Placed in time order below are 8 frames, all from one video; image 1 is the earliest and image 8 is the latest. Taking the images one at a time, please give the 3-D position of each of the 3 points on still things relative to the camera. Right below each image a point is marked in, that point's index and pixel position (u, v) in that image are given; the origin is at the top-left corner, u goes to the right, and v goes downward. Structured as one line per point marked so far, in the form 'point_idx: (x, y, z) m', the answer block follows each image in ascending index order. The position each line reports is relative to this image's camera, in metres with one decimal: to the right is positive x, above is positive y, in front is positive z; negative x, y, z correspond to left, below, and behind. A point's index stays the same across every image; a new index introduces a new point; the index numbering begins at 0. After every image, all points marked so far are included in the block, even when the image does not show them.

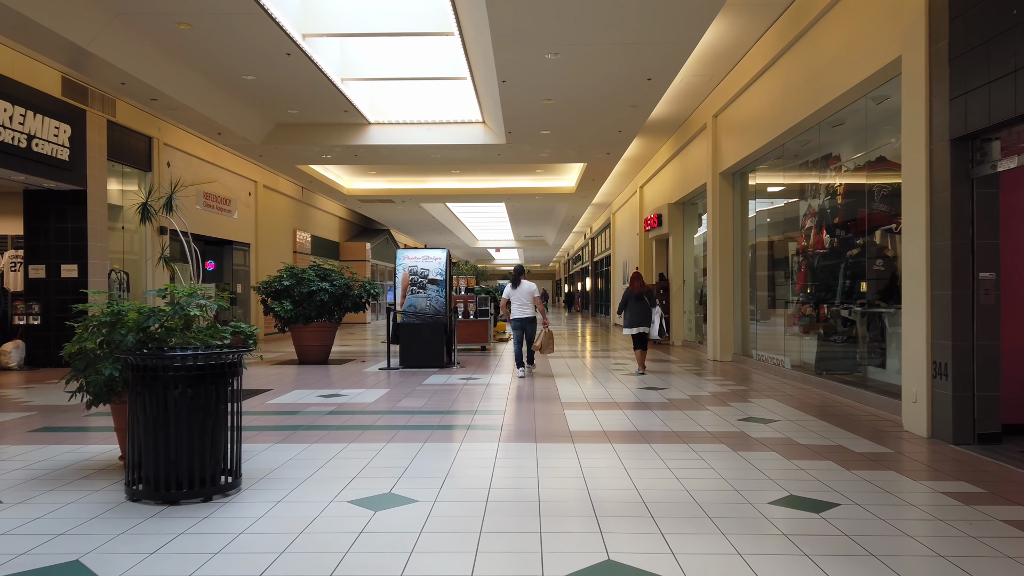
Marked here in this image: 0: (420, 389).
0: (-0.9, -1.0, +7.1) m
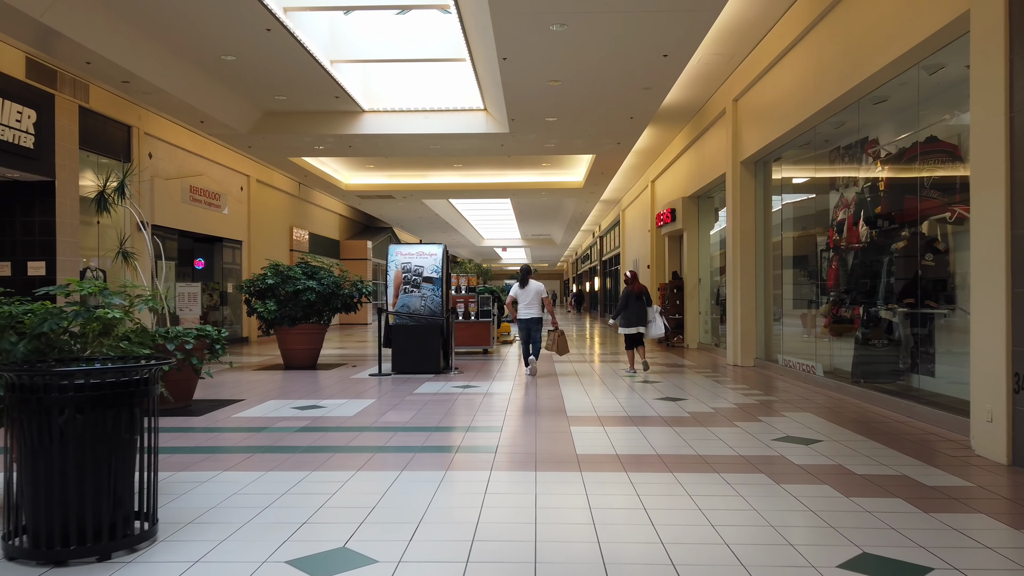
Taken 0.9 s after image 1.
0: (-0.9, -0.9, +6.4) m
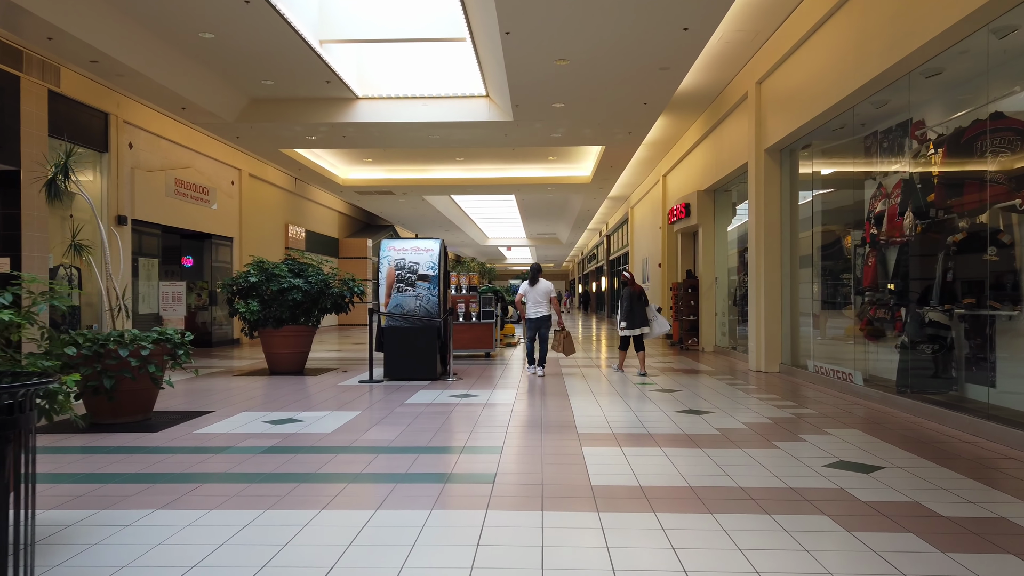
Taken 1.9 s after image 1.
0: (-0.8, -0.9, +5.7) m
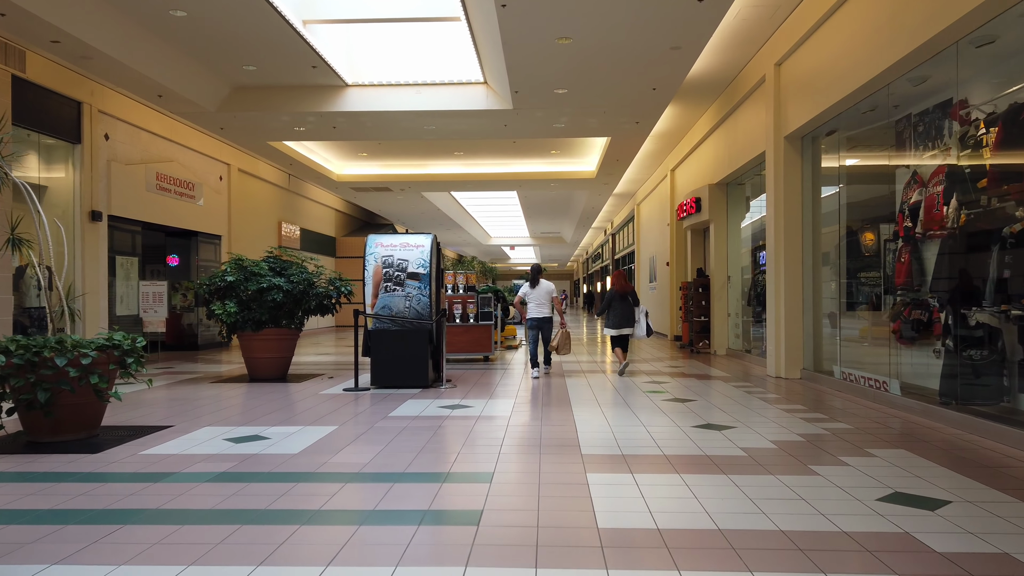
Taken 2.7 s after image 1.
0: (-0.9, -0.9, +5.1) m
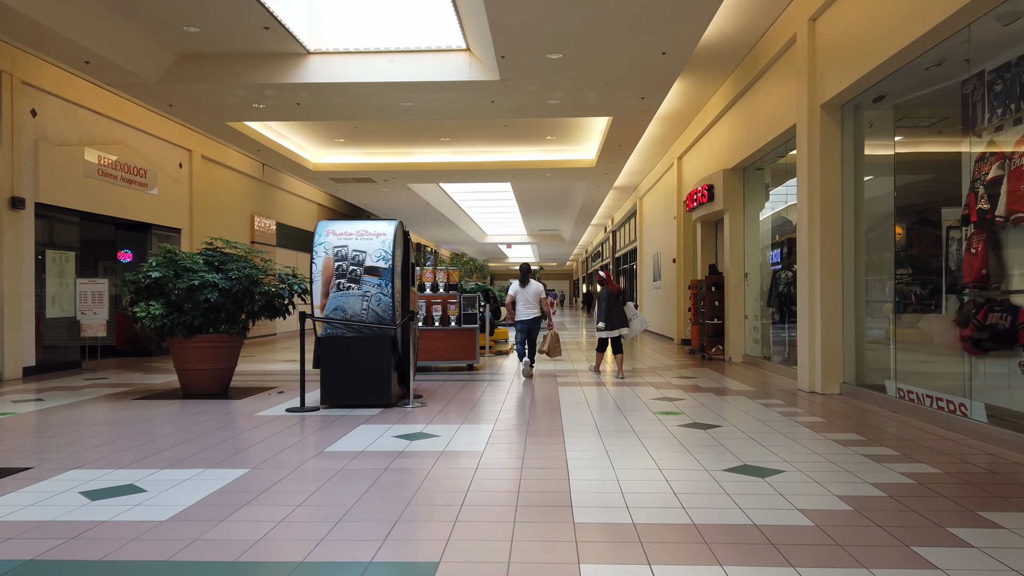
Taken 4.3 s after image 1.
0: (-1.0, -0.9, +3.9) m
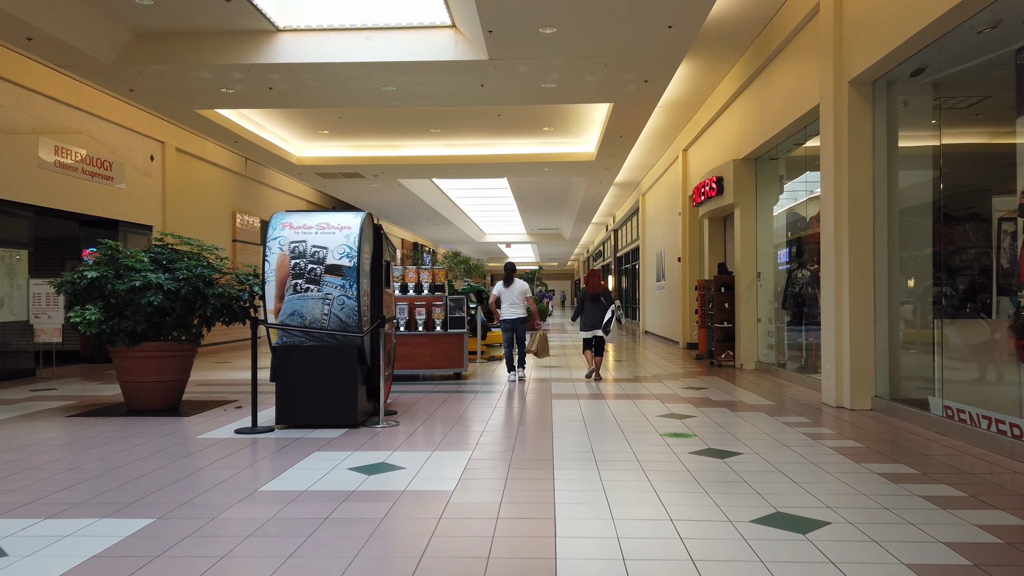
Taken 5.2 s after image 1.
0: (-1.1, -0.9, +3.2) m
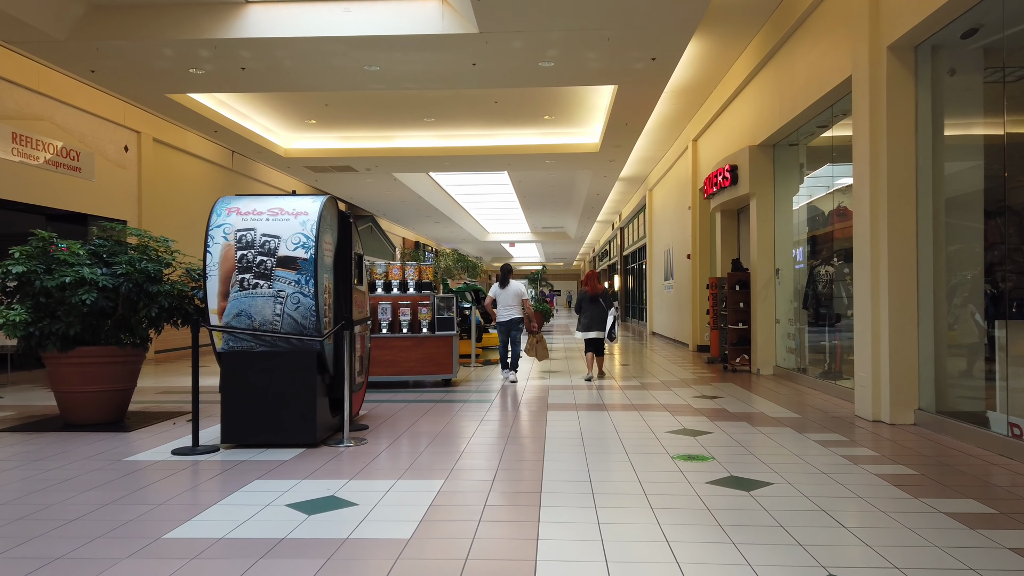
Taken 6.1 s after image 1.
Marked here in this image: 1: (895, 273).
0: (-1.2, -0.9, +2.5) m
1: (+2.5, +0.1, +5.0) m
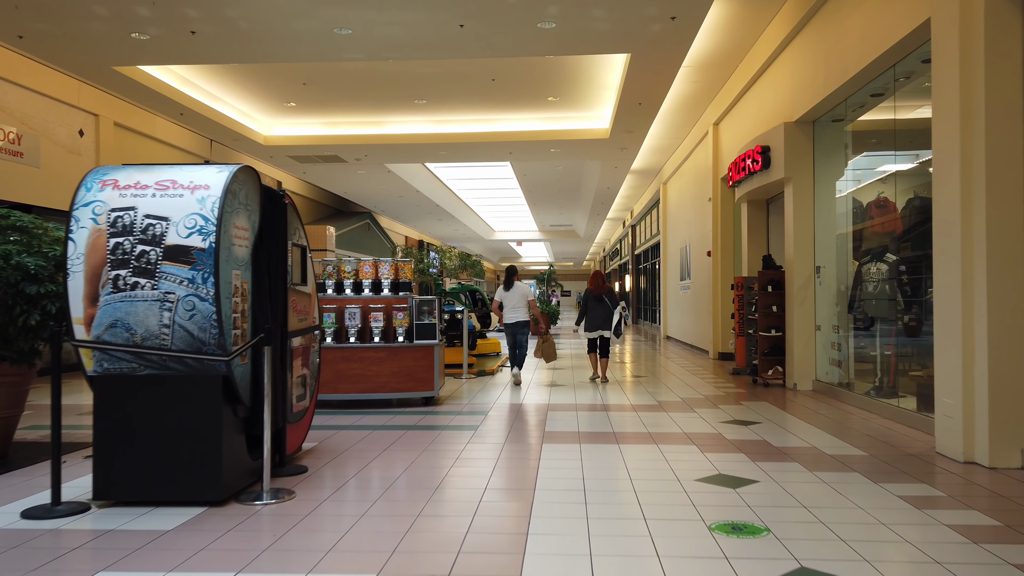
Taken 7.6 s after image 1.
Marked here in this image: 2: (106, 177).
0: (-1.3, -0.9, +1.4) m
1: (+2.4, +0.1, +3.8) m
2: (-1.6, +0.5, +3.1) m
